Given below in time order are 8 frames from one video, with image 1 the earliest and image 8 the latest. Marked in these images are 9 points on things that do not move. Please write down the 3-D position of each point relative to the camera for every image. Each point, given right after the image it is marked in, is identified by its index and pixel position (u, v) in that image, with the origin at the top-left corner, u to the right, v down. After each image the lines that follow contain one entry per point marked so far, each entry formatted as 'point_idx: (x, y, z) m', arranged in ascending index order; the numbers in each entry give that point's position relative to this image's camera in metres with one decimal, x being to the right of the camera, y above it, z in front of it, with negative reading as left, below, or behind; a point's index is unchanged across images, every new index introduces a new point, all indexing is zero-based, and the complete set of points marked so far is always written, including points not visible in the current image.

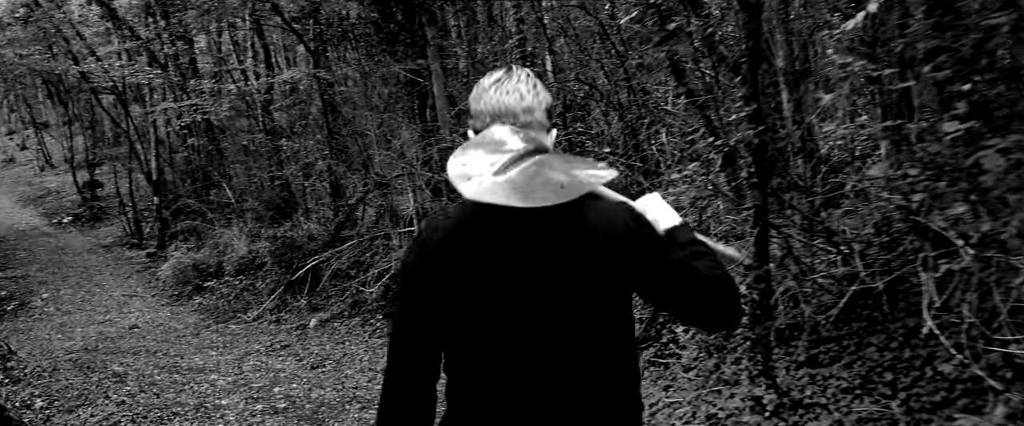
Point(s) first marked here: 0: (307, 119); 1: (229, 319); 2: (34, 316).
0: (-4.0, +1.8, +17.6) m
1: (-4.8, -1.8, +15.4) m
2: (-9.0, -1.9, +17.0) m
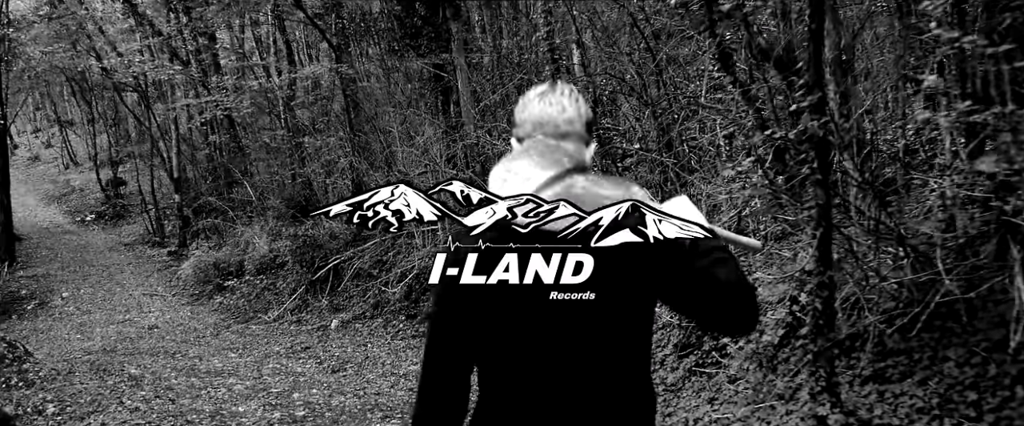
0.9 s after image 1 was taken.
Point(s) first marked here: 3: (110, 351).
0: (-3.5, +1.9, +17.3) m
1: (-4.4, -1.8, +15.1) m
2: (-8.5, -1.9, +16.8) m
3: (-6.0, -2.1, +13.7) m
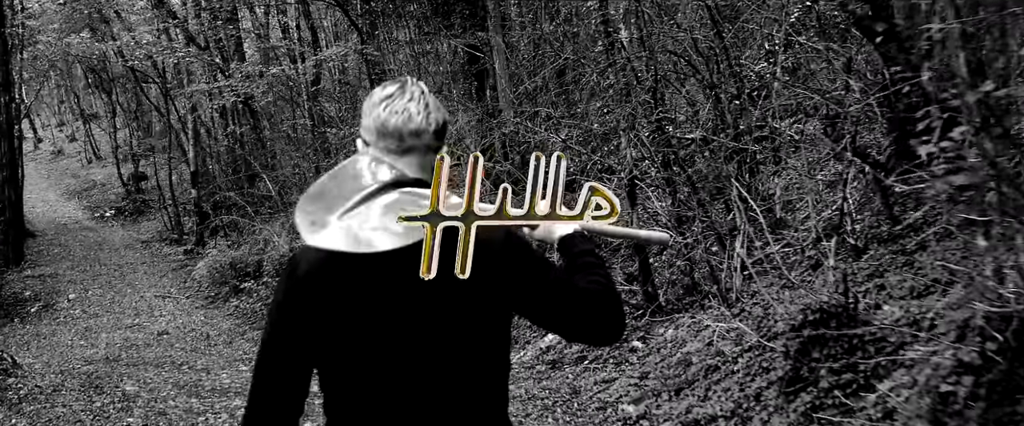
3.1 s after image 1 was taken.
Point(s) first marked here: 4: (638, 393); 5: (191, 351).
0: (-2.8, +1.9, +15.9) m
1: (-3.7, -1.7, +13.8) m
2: (-7.8, -1.8, +15.7) m
3: (-5.5, -2.0, +12.4) m
4: (+1.2, -1.6, +8.3) m
5: (-4.5, -1.9, +12.8) m
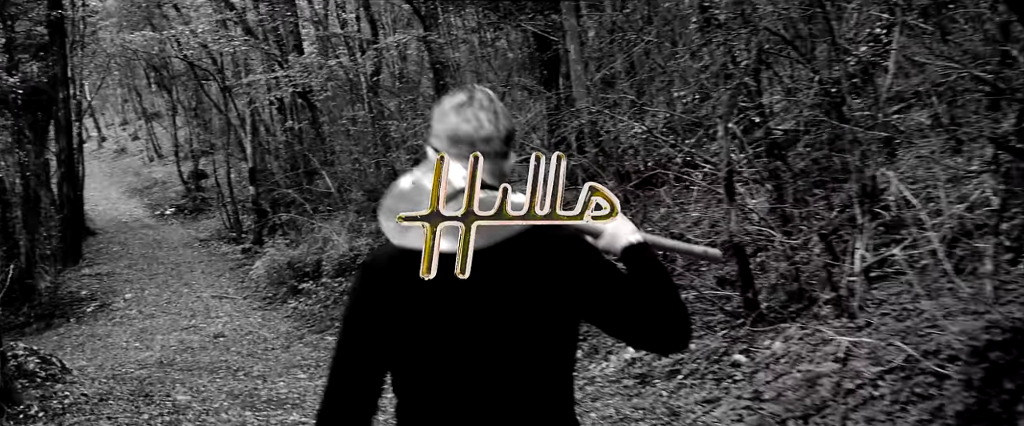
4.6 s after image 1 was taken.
0: (-1.6, +2.0, +15.1) m
1: (-2.7, -1.7, +13.1) m
2: (-6.6, -1.8, +15.2) m
3: (-4.5, -2.0, +11.8) m
4: (+1.9, -1.6, +7.2) m
5: (-3.5, -1.9, +12.1) m
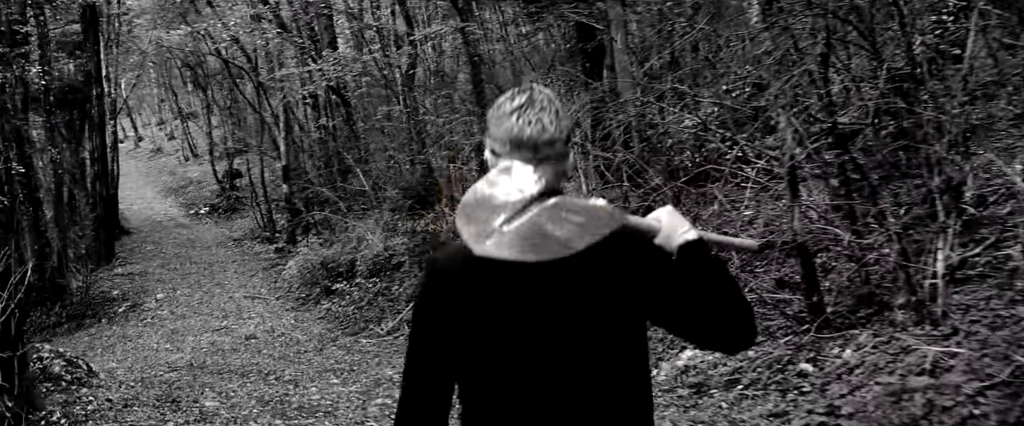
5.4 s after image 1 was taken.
0: (-0.9, +2.0, +14.7) m
1: (-2.1, -1.6, +12.6) m
2: (-6.0, -1.8, +14.9) m
3: (-4.0, -1.9, +11.4) m
4: (+2.3, -1.6, +6.6) m
5: (-3.0, -1.9, +11.7) m
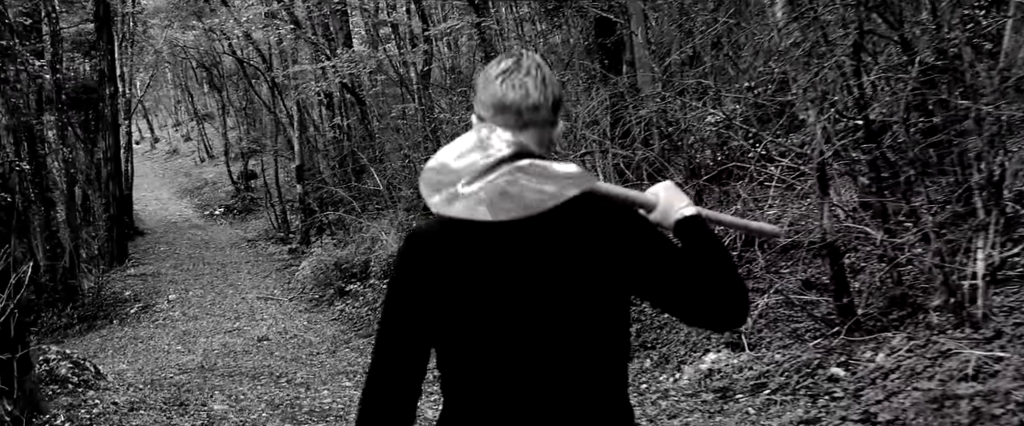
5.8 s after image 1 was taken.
0: (-0.7, +2.0, +14.4) m
1: (-1.9, -1.6, +12.4) m
2: (-5.7, -1.8, +14.7) m
3: (-3.8, -1.9, +11.2) m
4: (+2.4, -1.6, +6.3) m
5: (-2.8, -1.9, +11.5) m
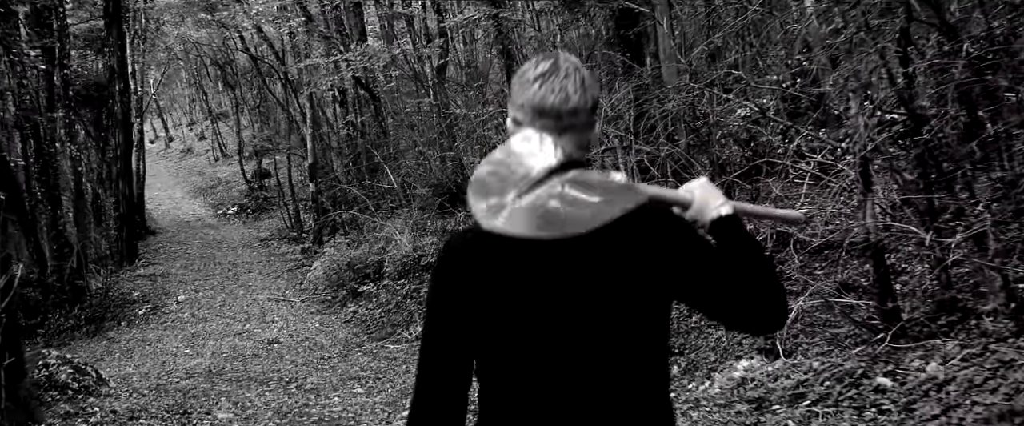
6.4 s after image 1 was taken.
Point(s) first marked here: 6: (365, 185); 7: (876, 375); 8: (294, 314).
0: (-0.4, +2.0, +13.9) m
1: (-1.7, -1.6, +12.0) m
2: (-5.4, -1.7, +14.4) m
3: (-3.5, -1.9, +10.8) m
4: (+2.5, -1.6, +5.8) m
5: (-2.6, -1.8, +11.1) m
6: (-2.9, +0.5, +18.0) m
7: (+2.8, -1.2, +6.9) m
8: (-3.4, -1.6, +14.2) m
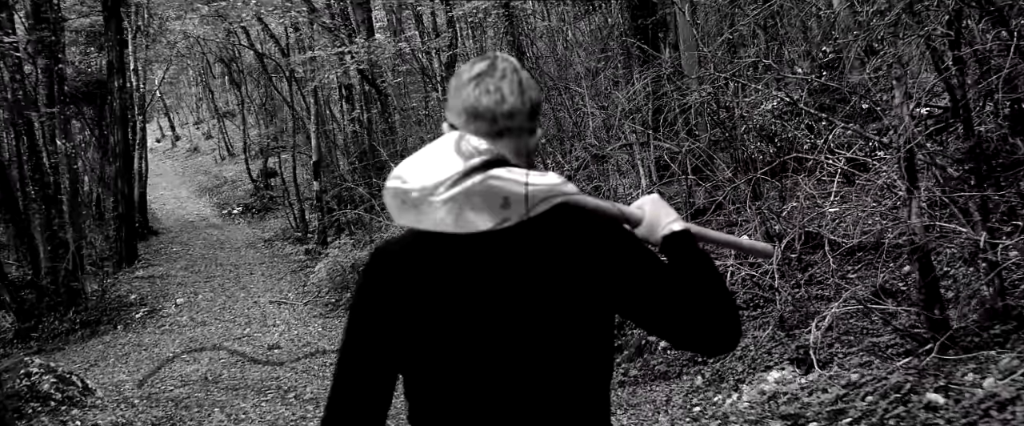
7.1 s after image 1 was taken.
0: (-0.2, +2.0, +13.4) m
1: (-1.5, -1.6, +11.4) m
2: (-5.3, -1.7, +13.8) m
3: (-3.4, -1.9, +10.3) m
4: (+2.6, -1.6, +5.2) m
5: (-2.4, -1.8, +10.5) m
6: (-2.7, +0.5, +17.4) m
7: (+2.8, -1.2, +6.3) m
8: (-3.2, -1.6, +13.7) m
